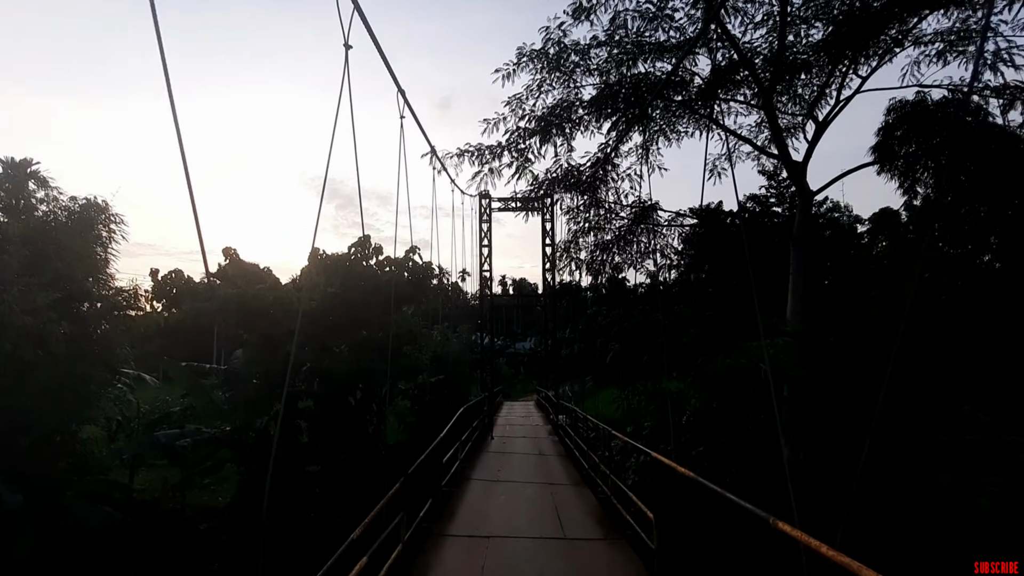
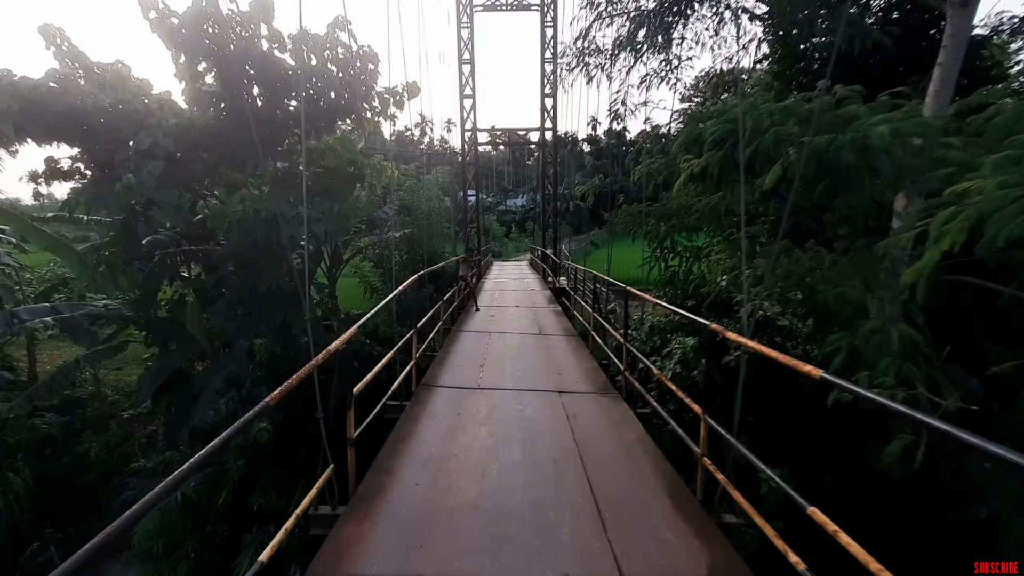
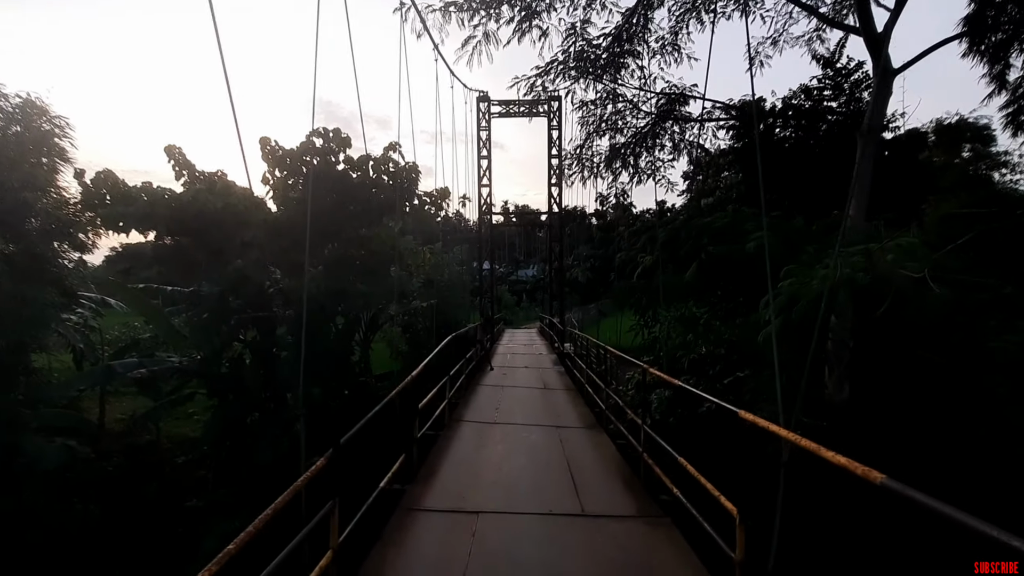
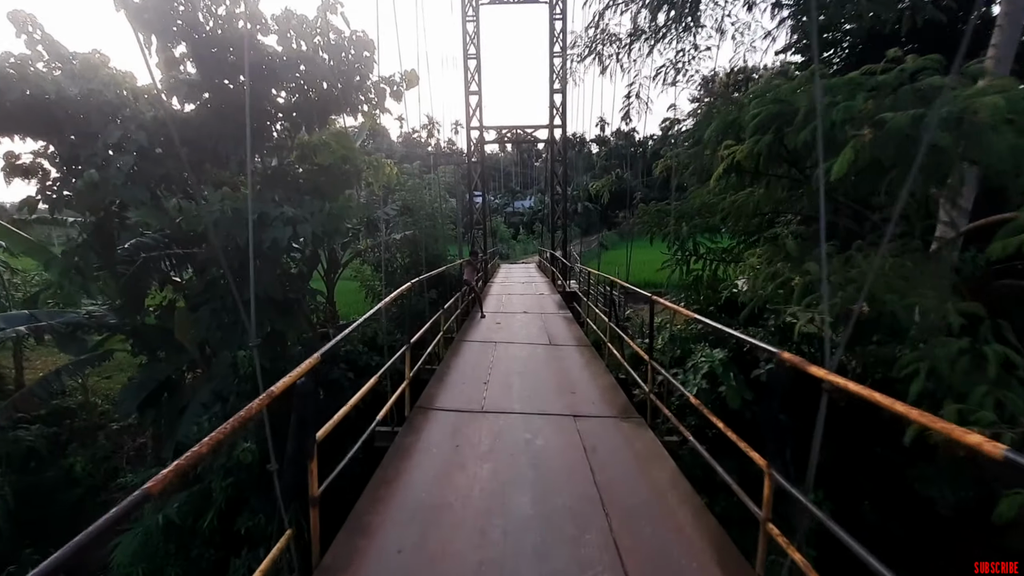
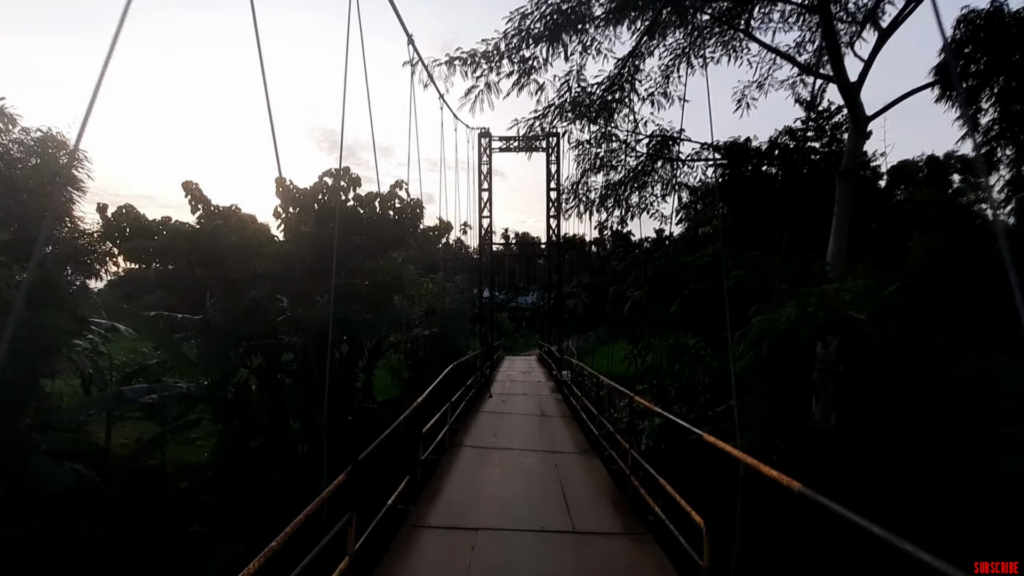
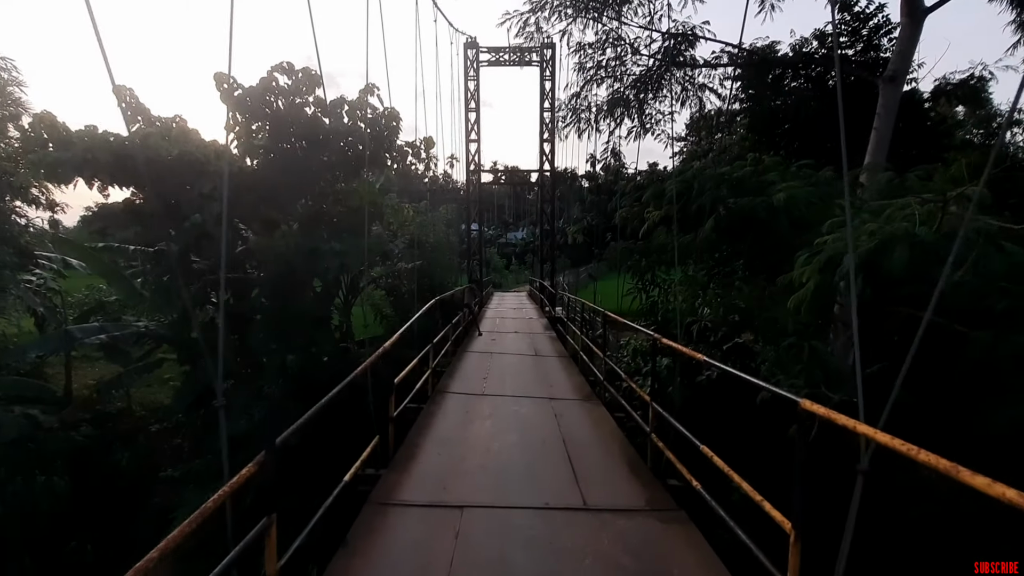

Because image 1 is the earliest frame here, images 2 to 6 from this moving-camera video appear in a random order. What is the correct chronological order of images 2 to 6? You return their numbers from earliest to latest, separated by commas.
5, 3, 6, 2, 4
